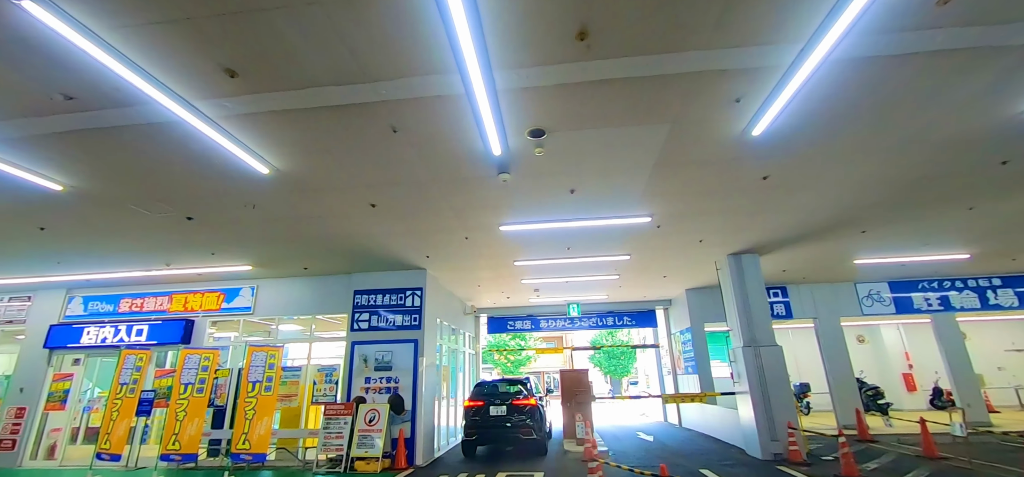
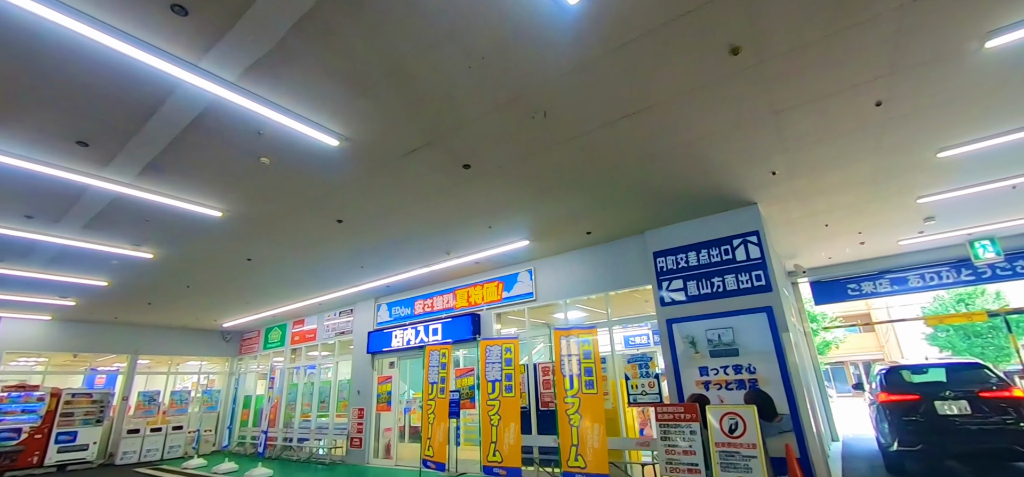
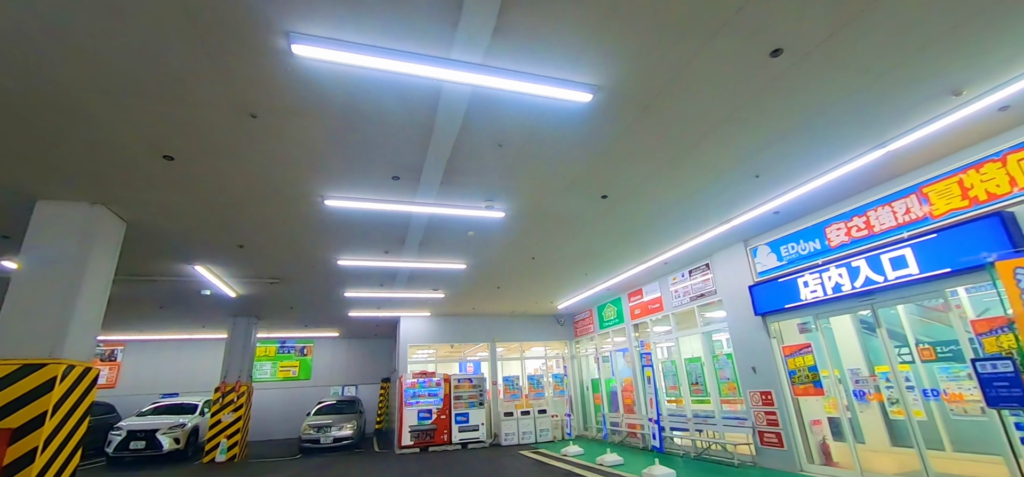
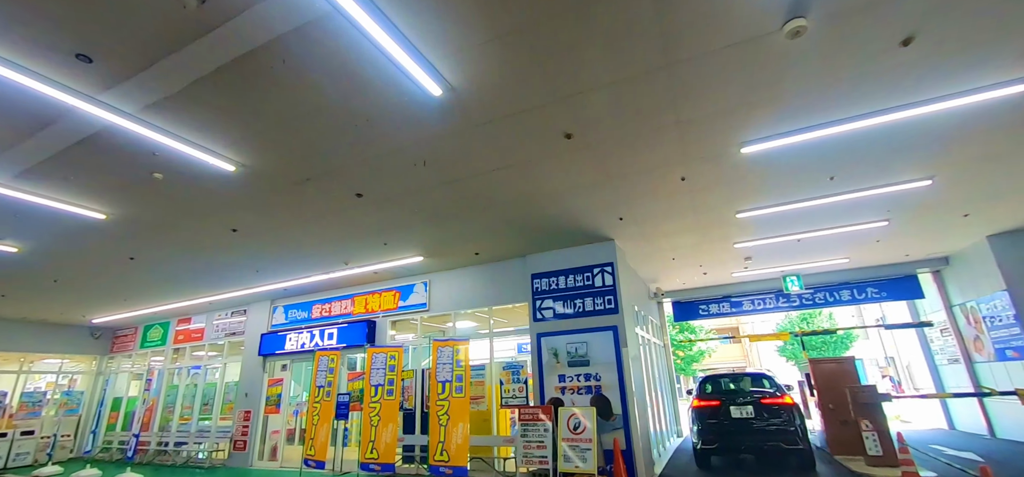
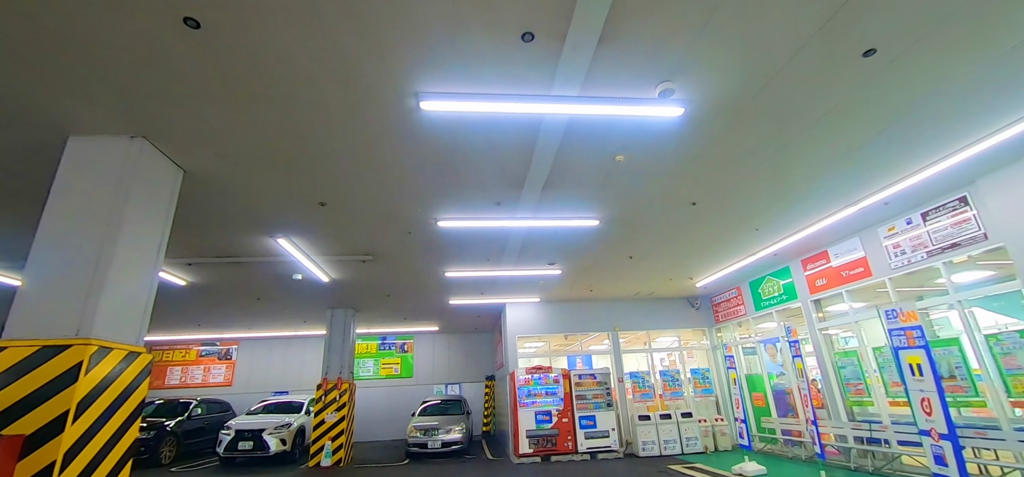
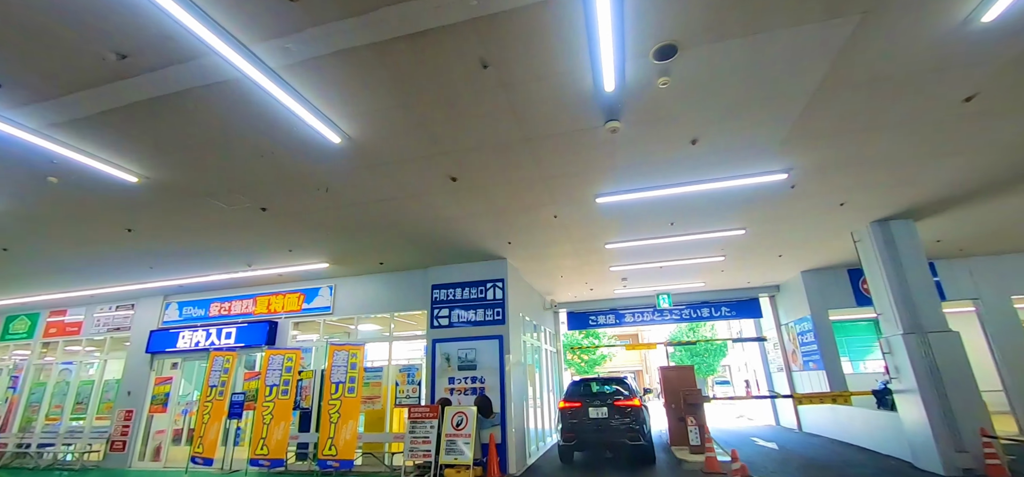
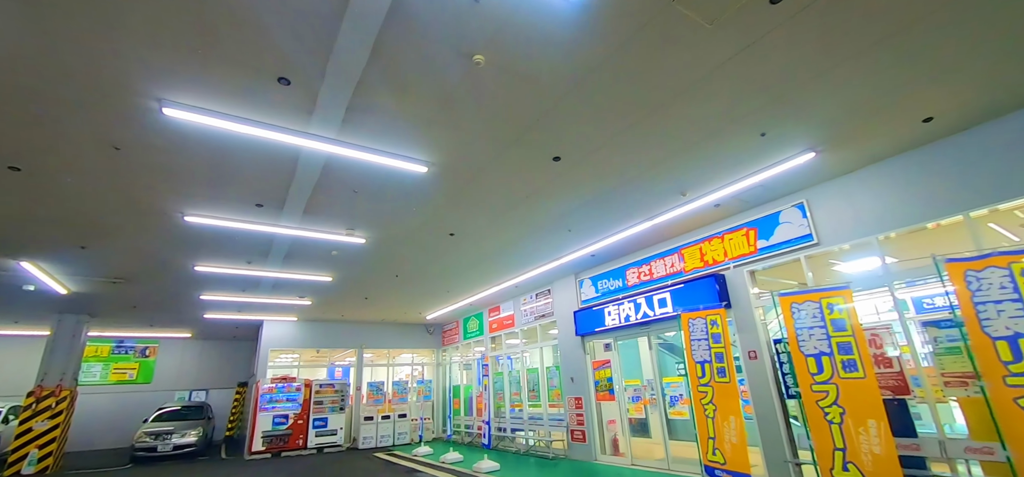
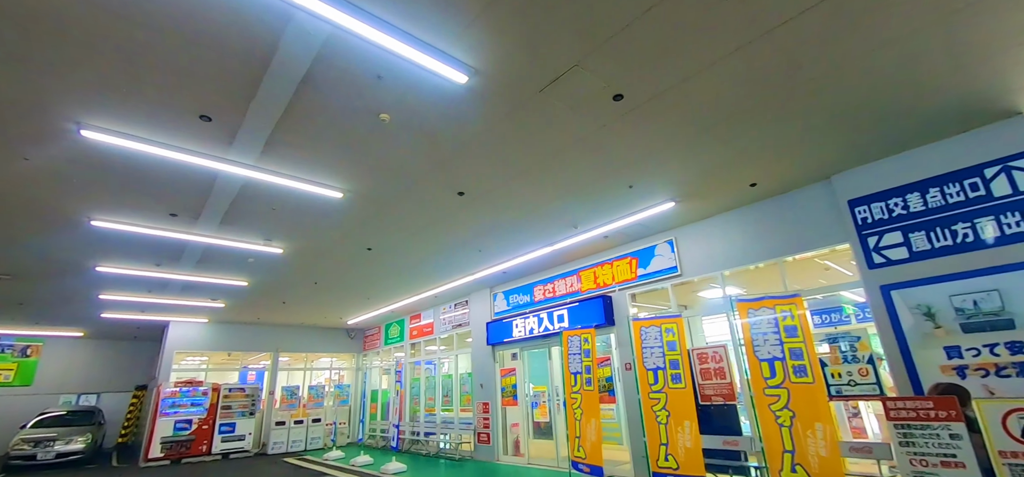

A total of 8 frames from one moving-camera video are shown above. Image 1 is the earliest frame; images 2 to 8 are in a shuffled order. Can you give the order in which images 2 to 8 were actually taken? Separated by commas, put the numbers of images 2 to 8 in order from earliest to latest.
6, 4, 2, 8, 7, 3, 5
